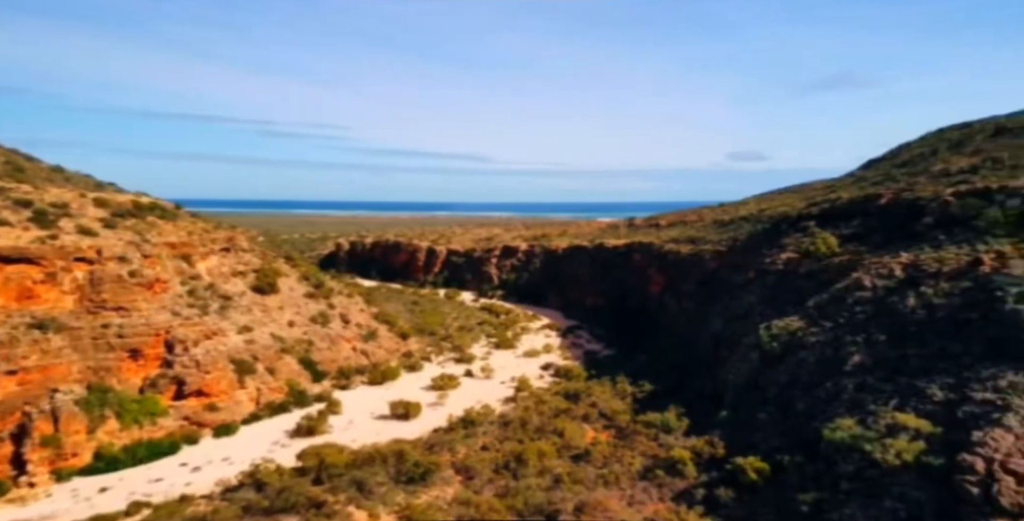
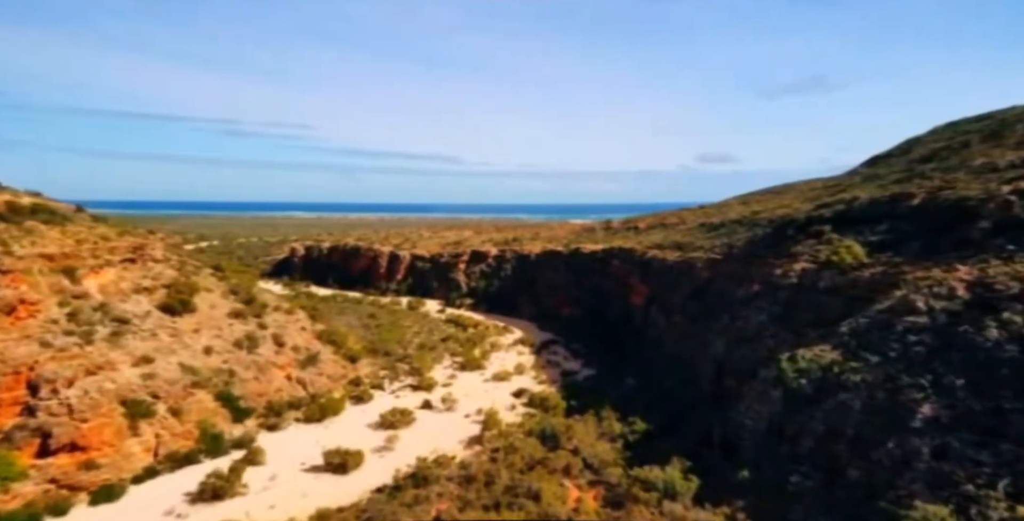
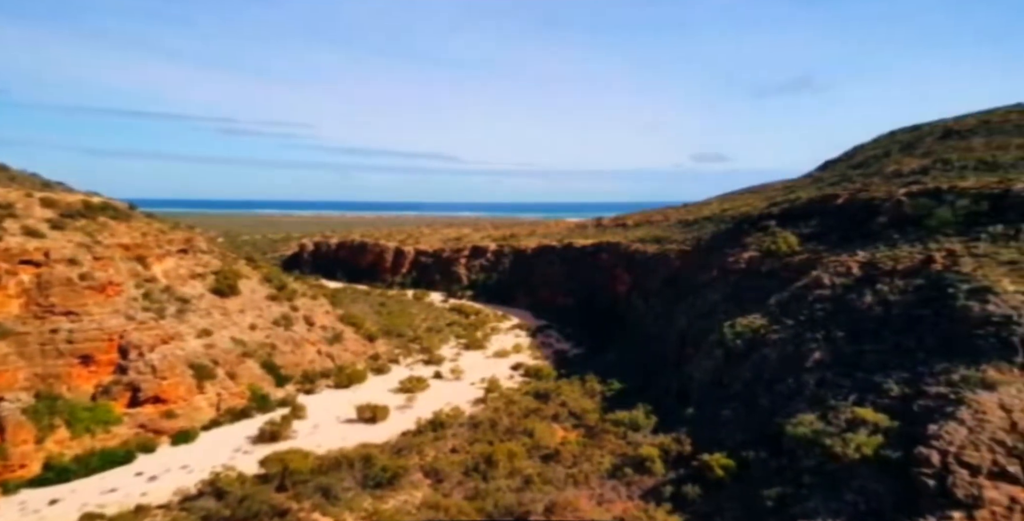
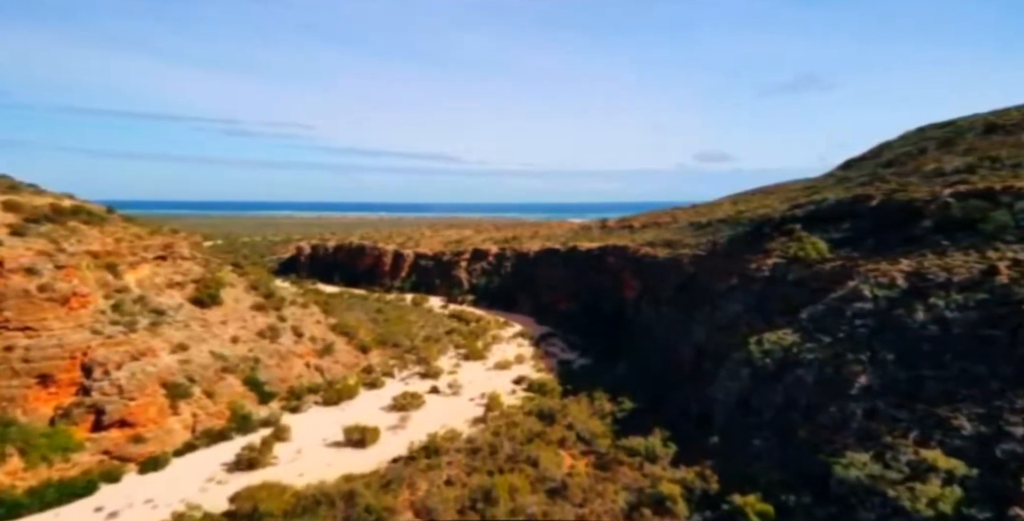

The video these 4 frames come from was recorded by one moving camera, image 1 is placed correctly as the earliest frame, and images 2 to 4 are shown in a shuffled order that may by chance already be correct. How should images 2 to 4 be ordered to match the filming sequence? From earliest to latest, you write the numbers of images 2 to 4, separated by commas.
3, 4, 2
